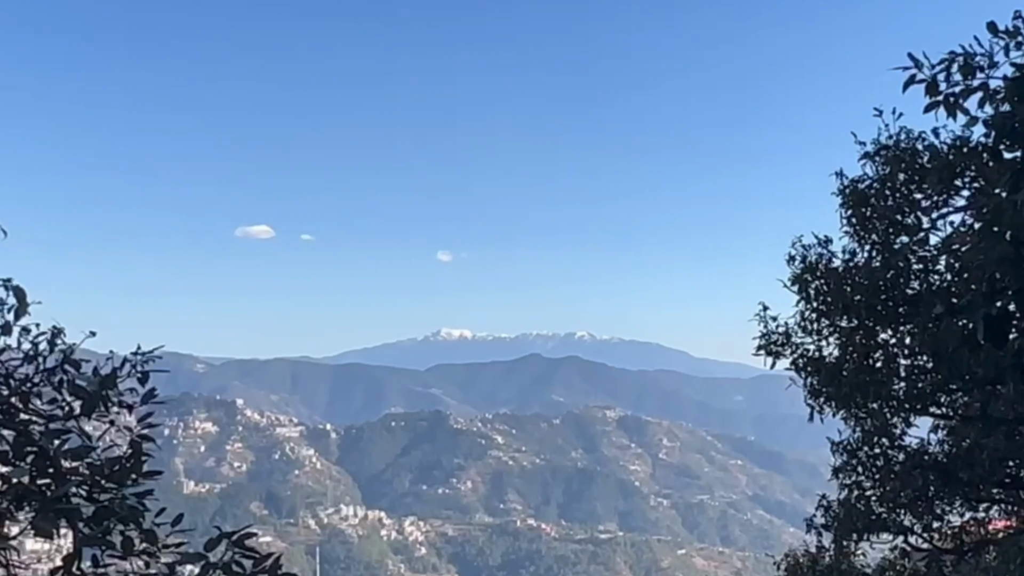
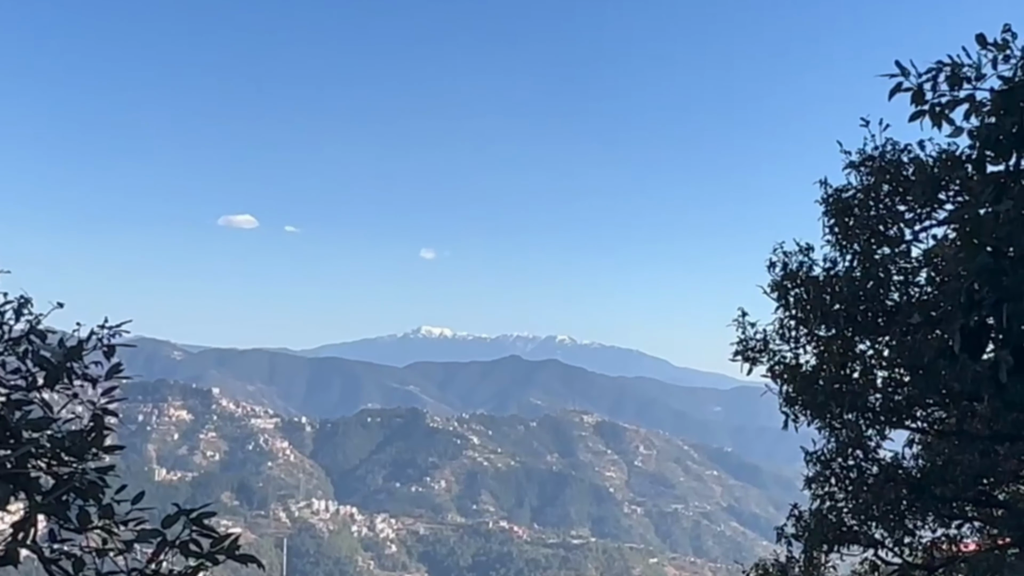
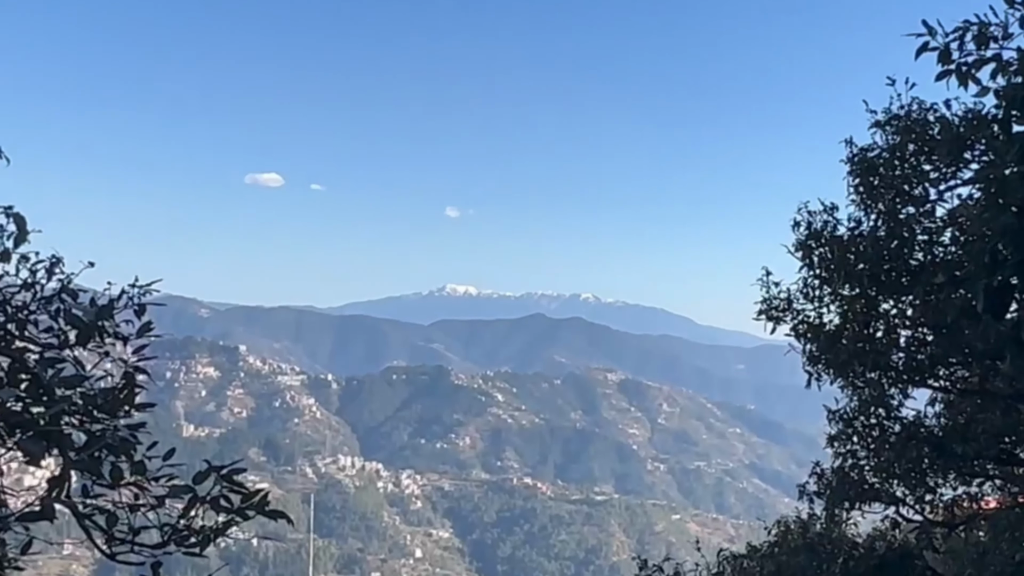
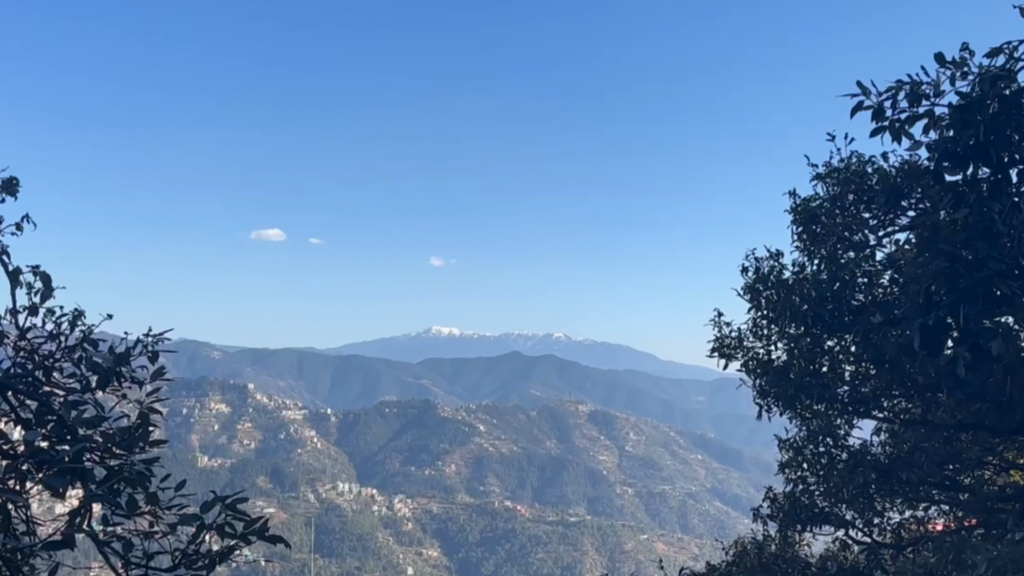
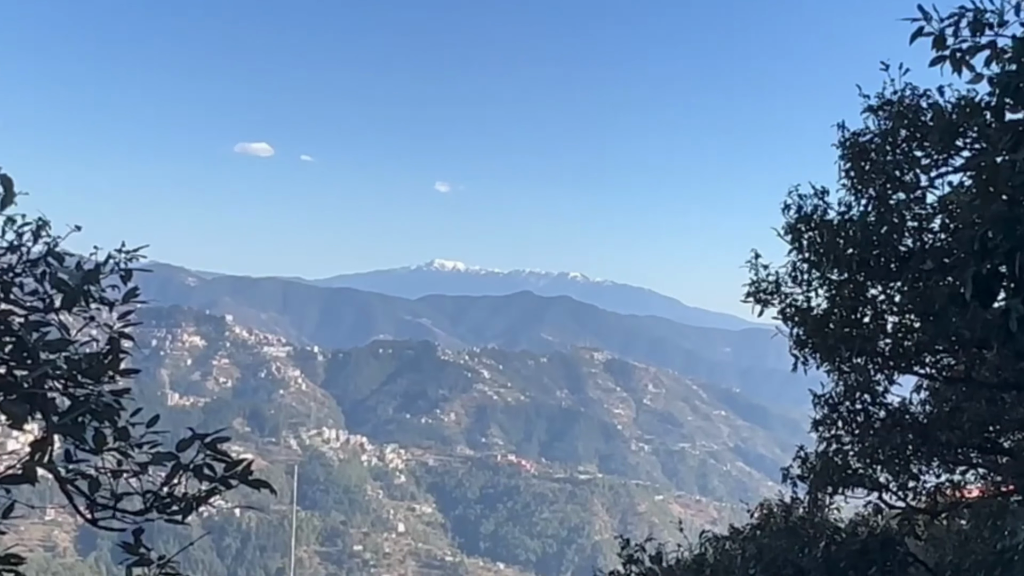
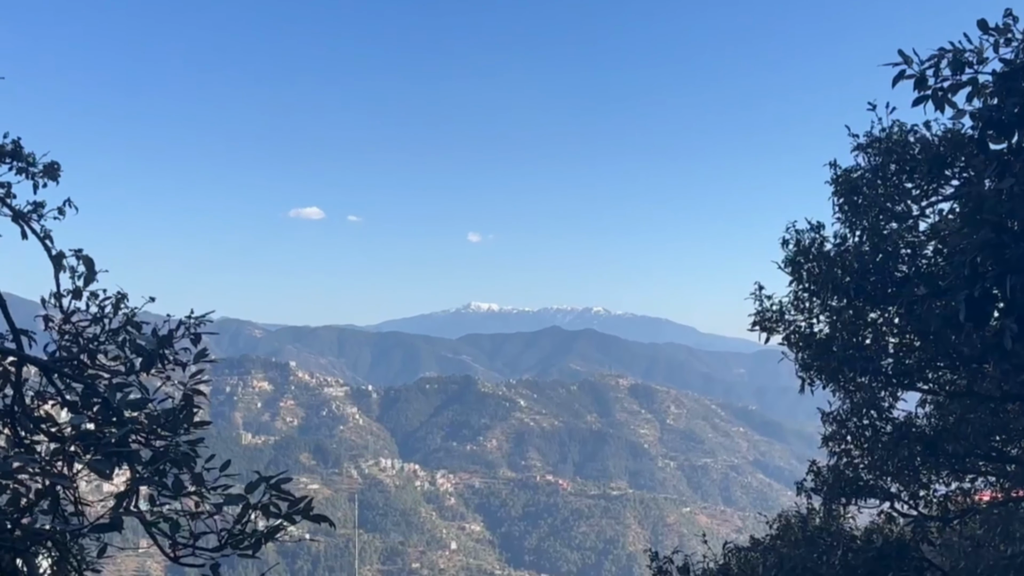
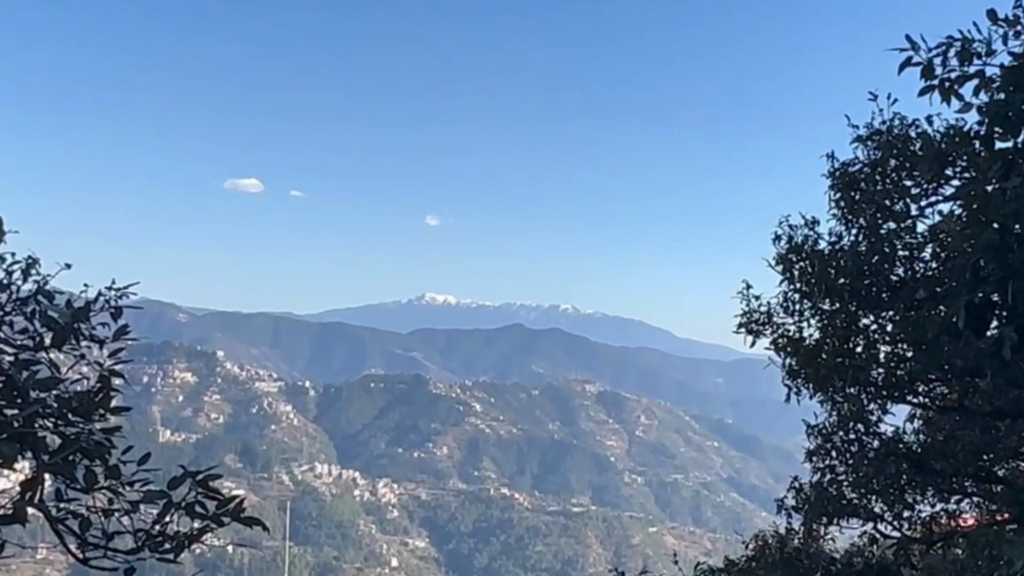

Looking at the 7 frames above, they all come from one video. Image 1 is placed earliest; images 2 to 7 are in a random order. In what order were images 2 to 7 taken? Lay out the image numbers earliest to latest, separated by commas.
3, 5, 7, 2, 4, 6
